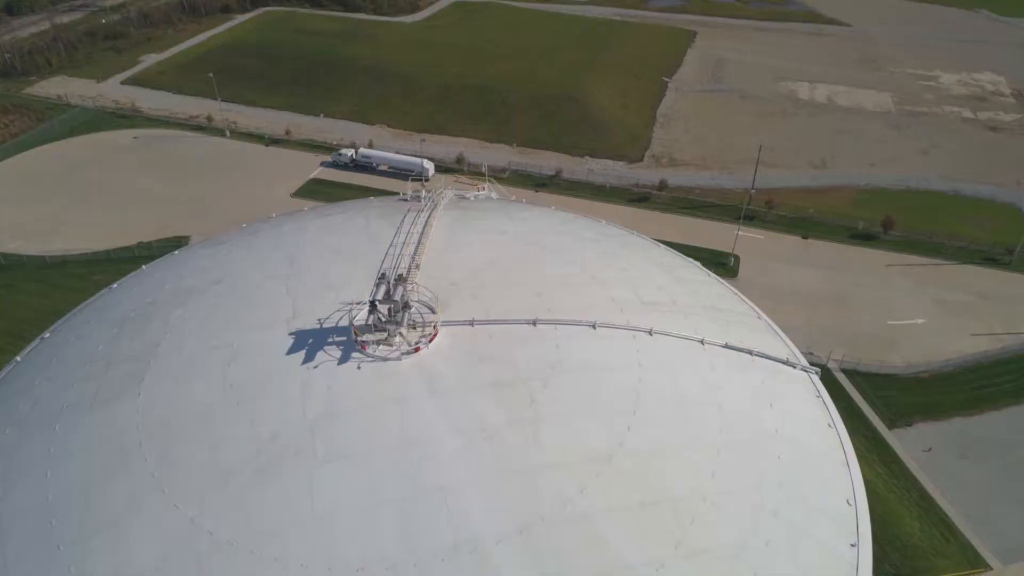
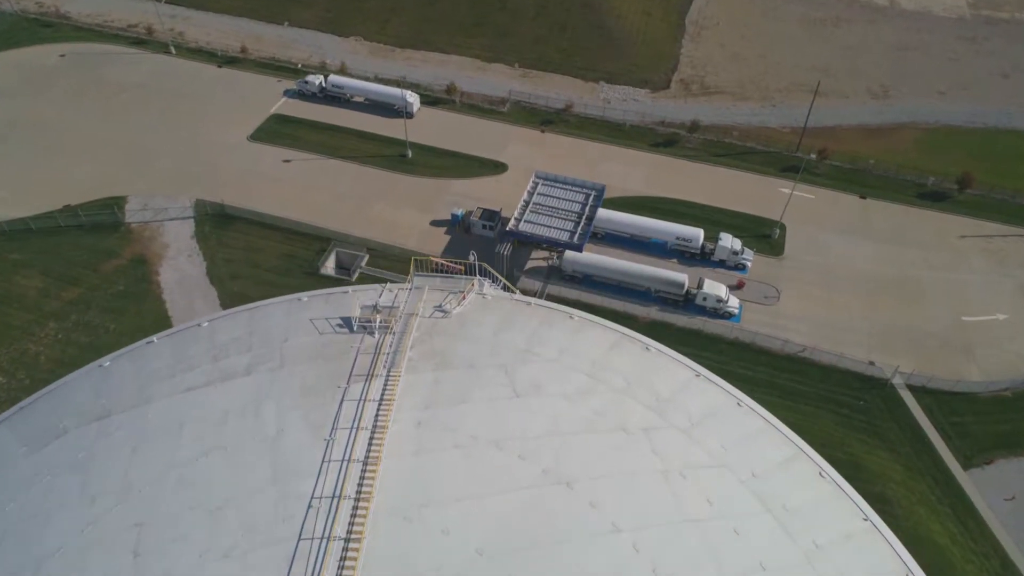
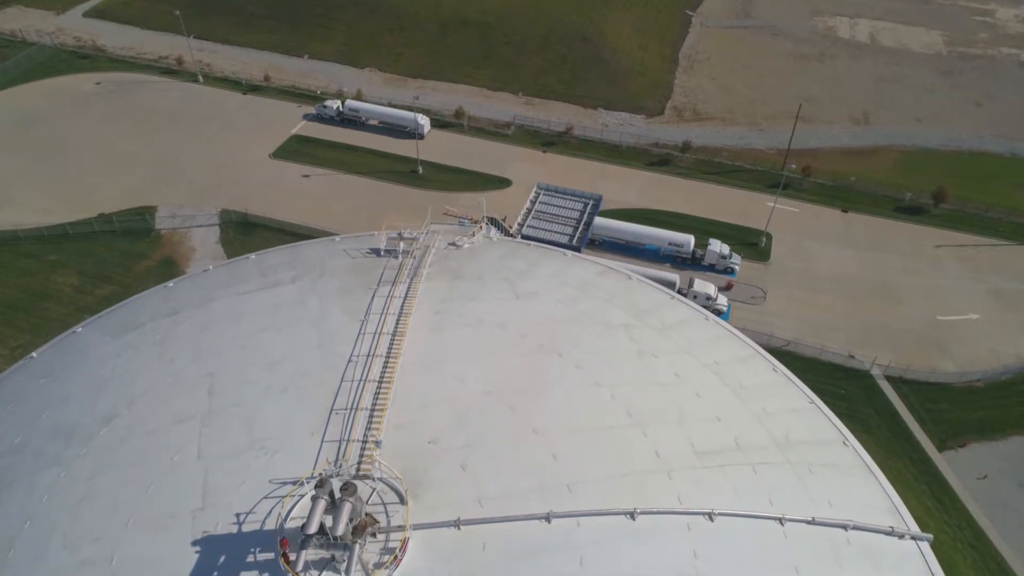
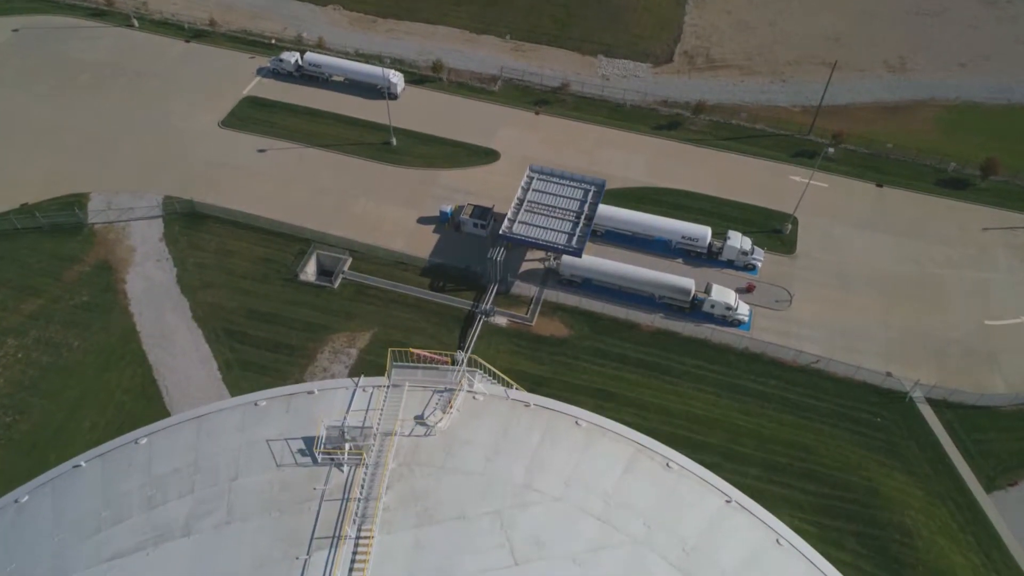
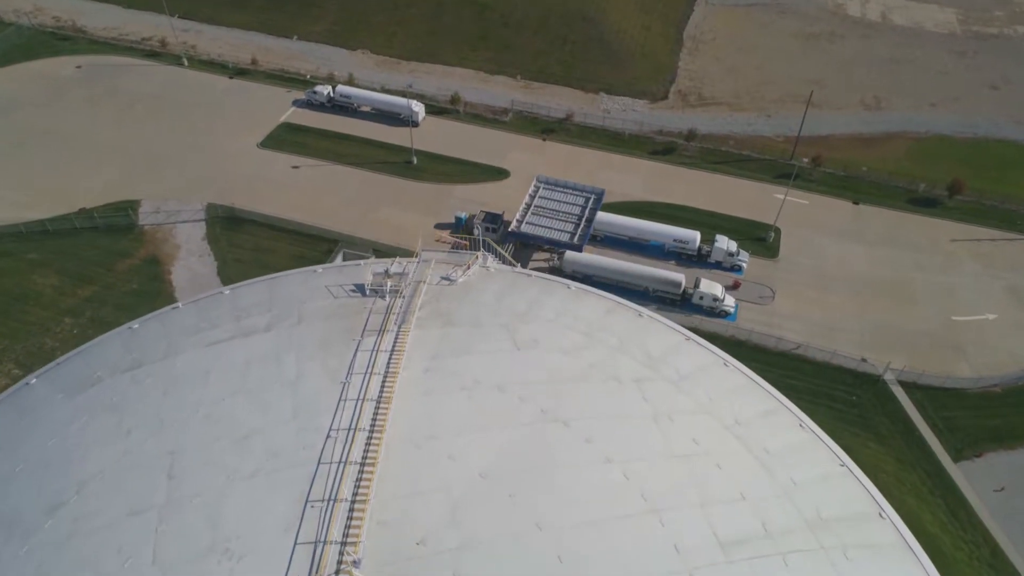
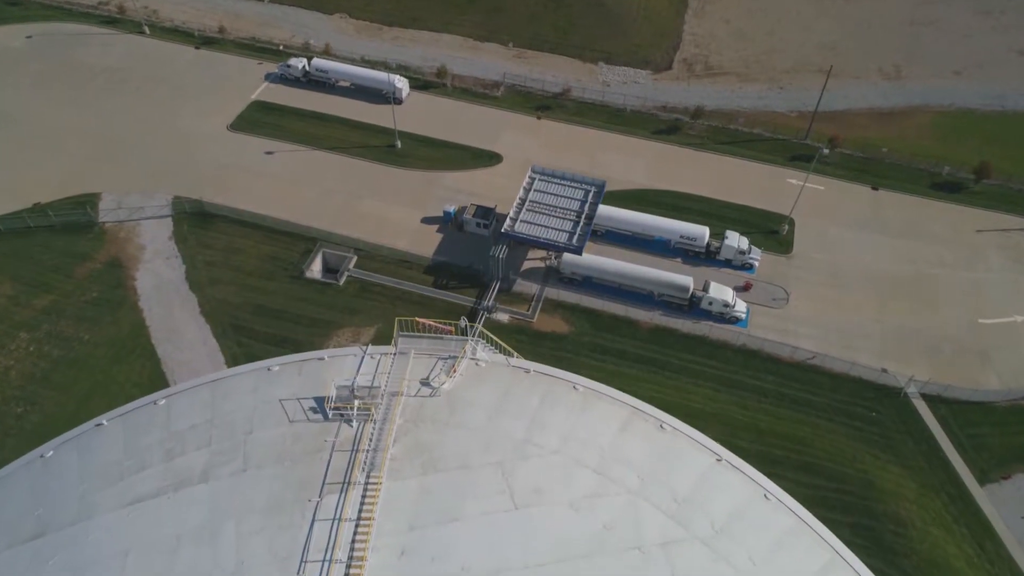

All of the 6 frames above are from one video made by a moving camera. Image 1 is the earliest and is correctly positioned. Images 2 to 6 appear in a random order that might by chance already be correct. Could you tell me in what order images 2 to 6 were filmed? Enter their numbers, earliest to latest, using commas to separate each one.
3, 5, 2, 6, 4
